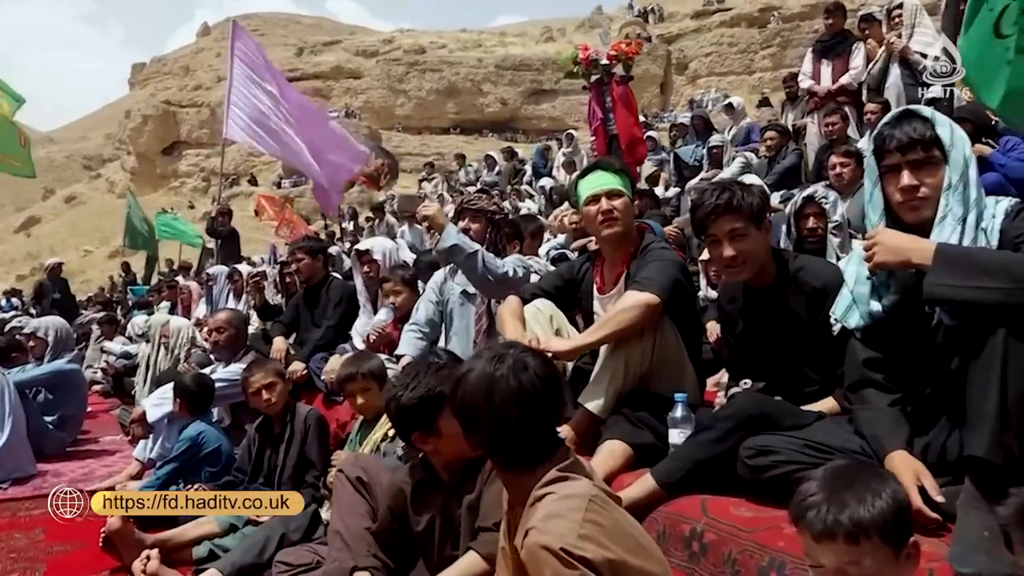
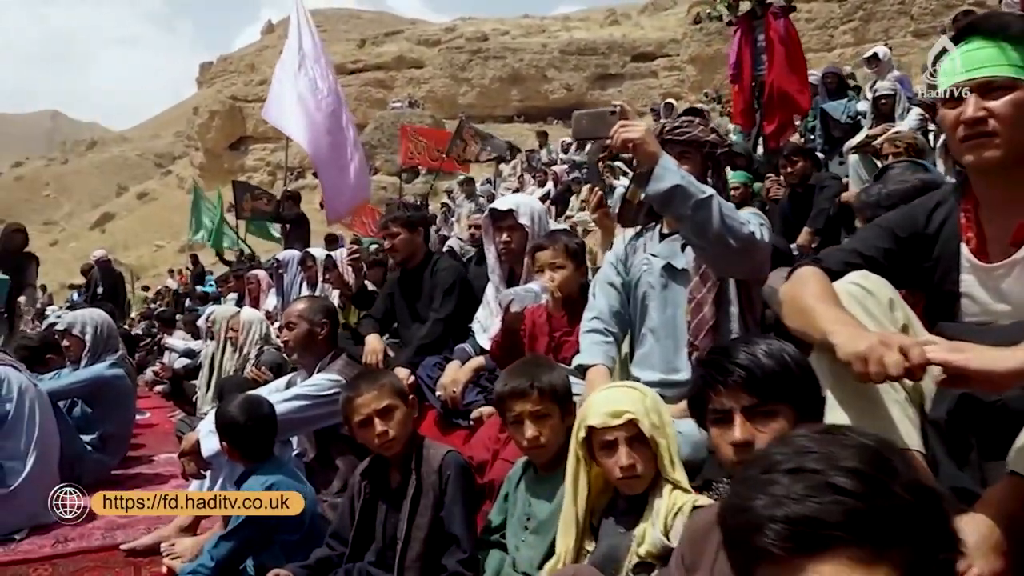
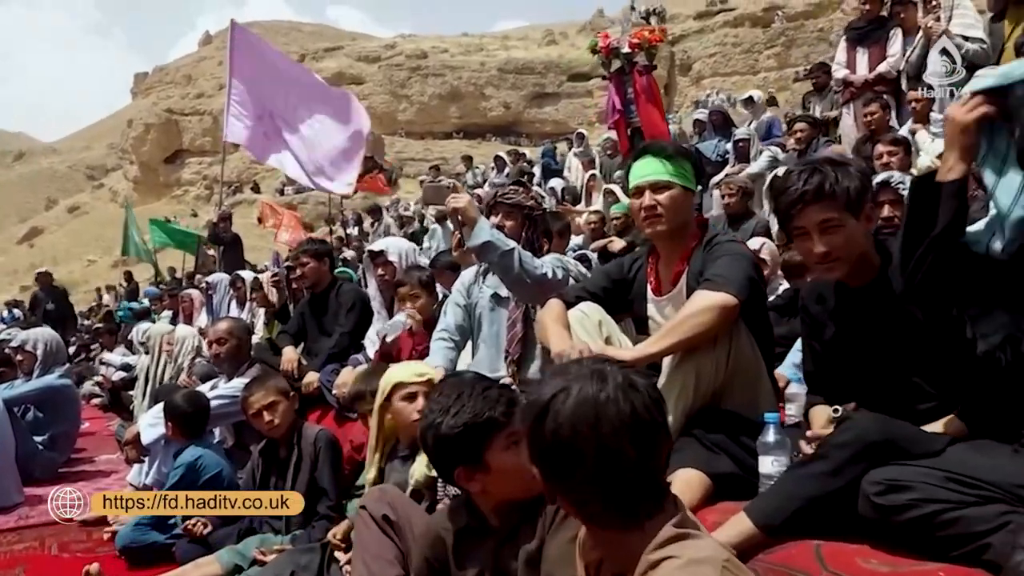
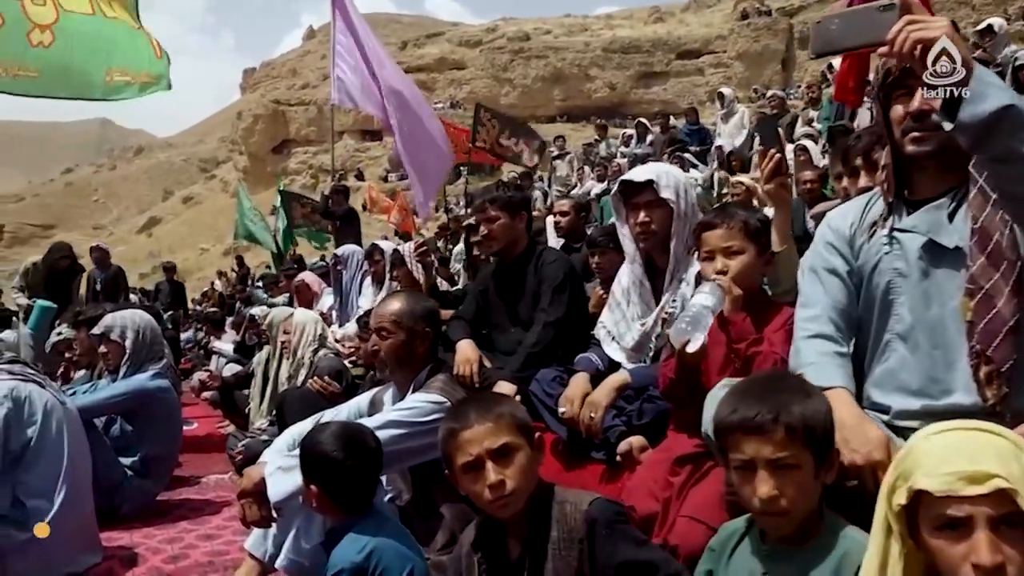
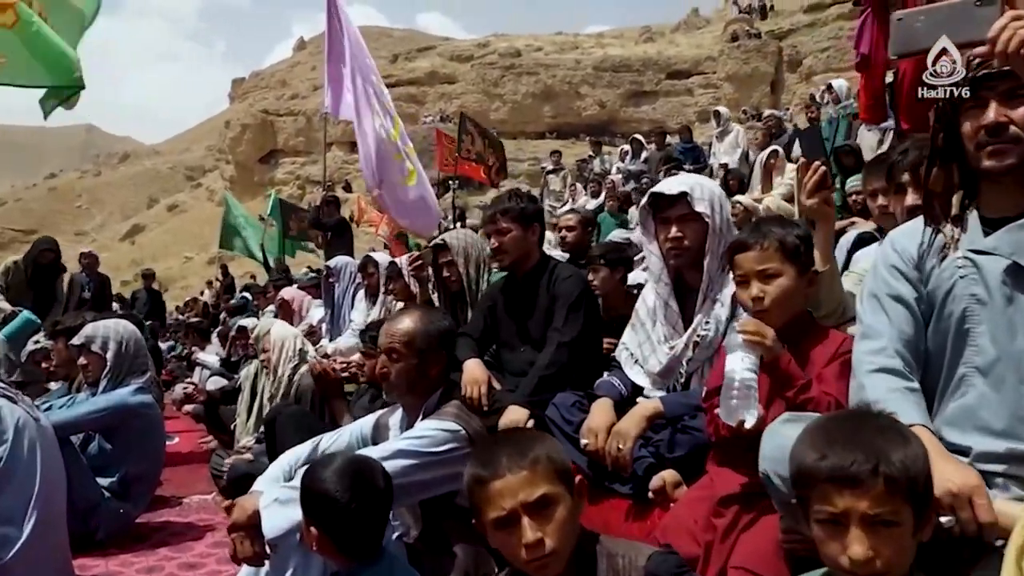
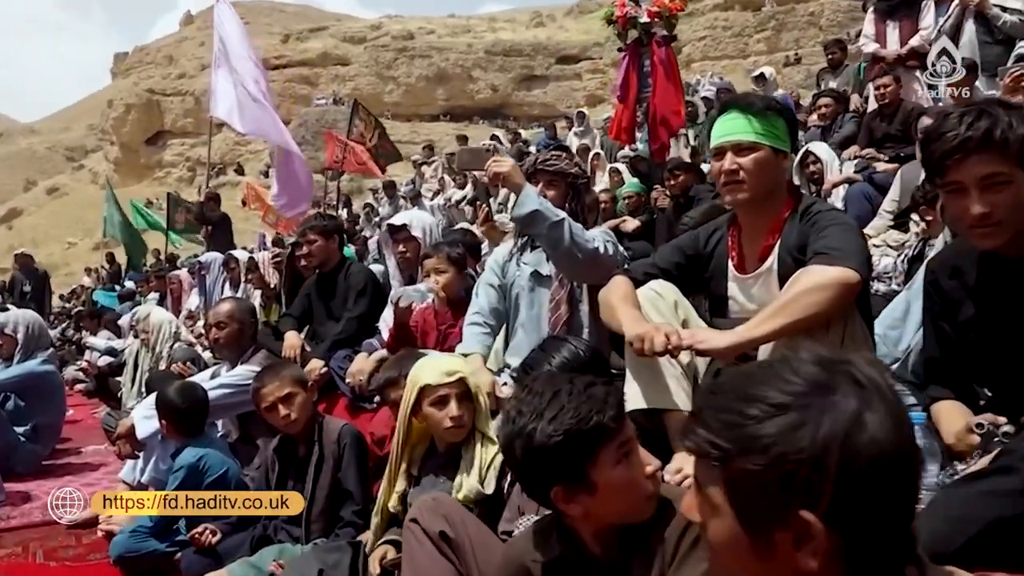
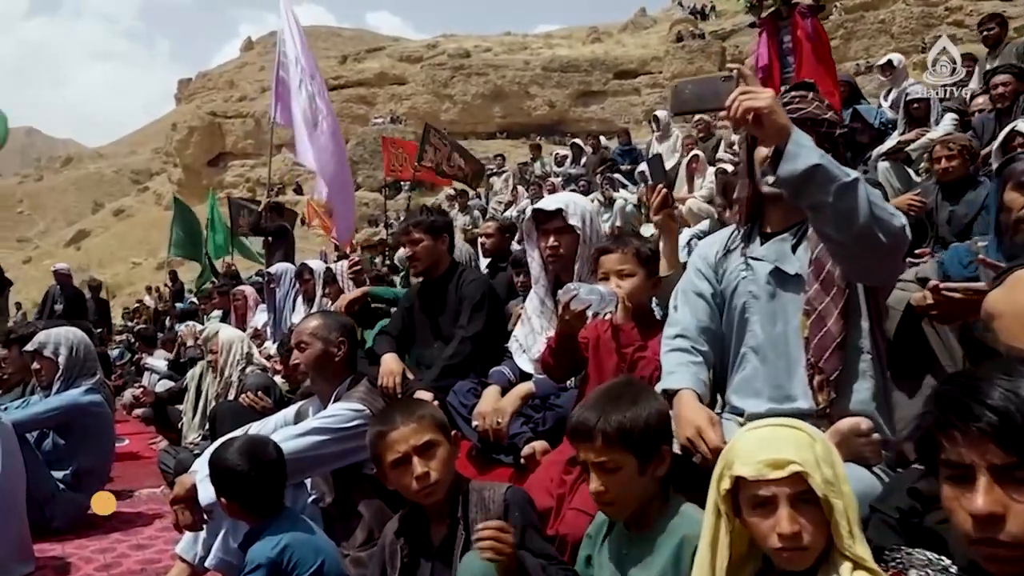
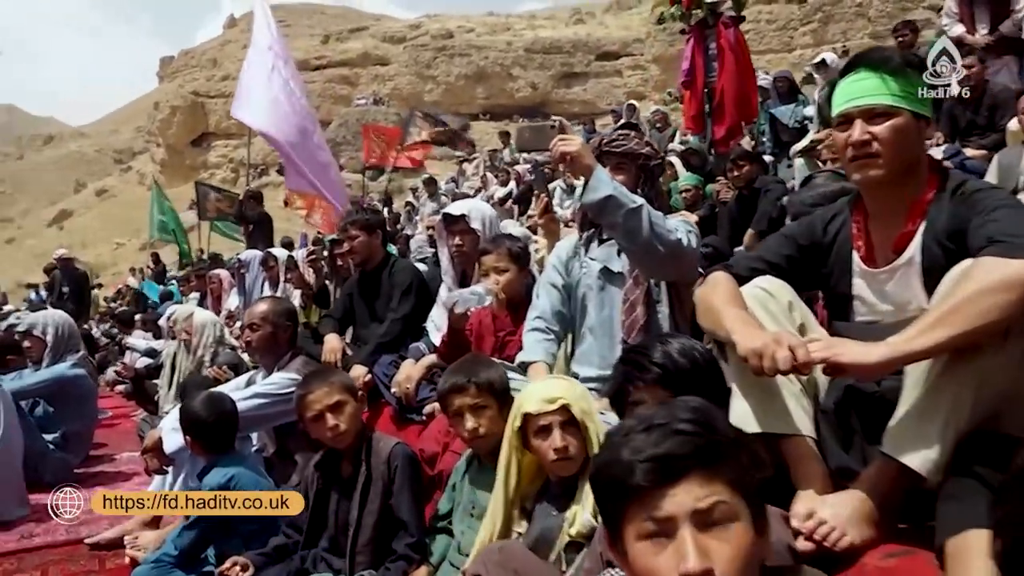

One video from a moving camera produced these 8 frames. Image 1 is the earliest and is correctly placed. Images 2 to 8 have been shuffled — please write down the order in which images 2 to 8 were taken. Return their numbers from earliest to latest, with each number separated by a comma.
3, 6, 8, 2, 7, 4, 5
